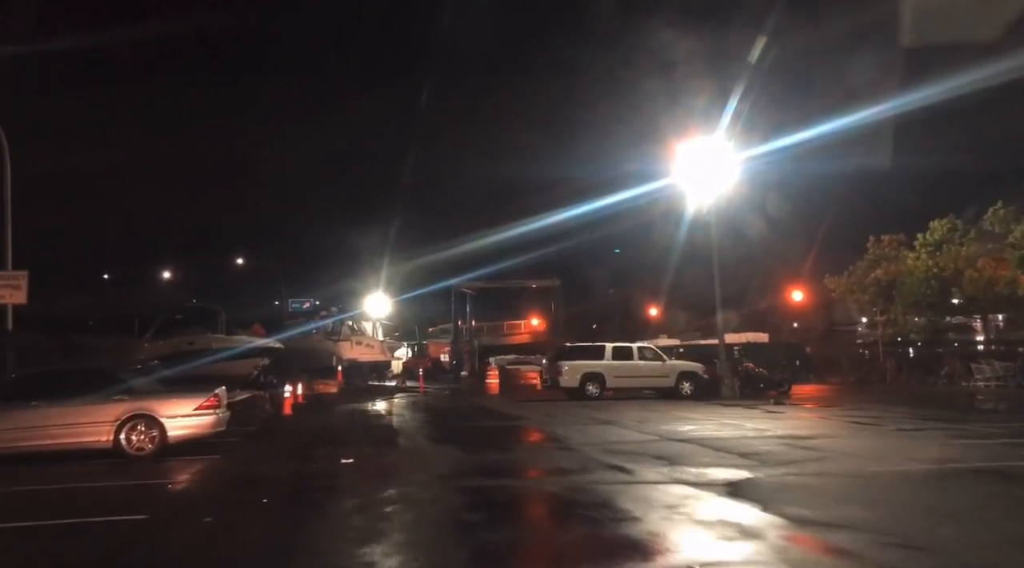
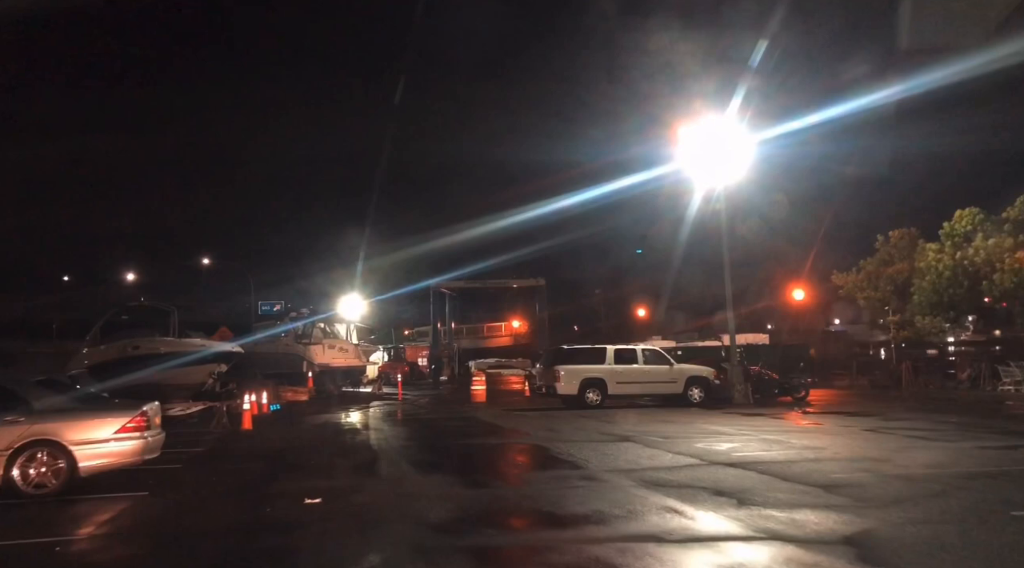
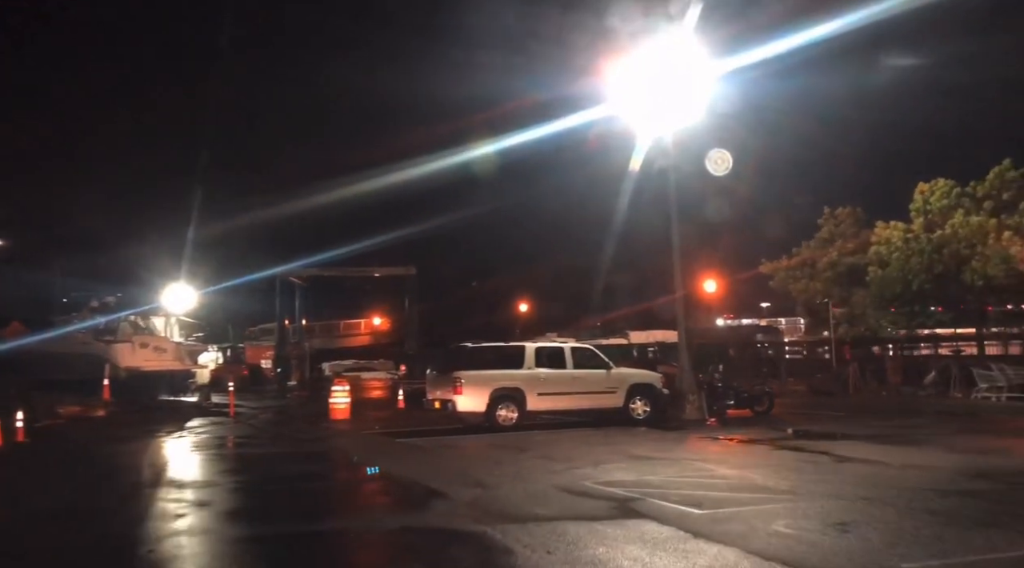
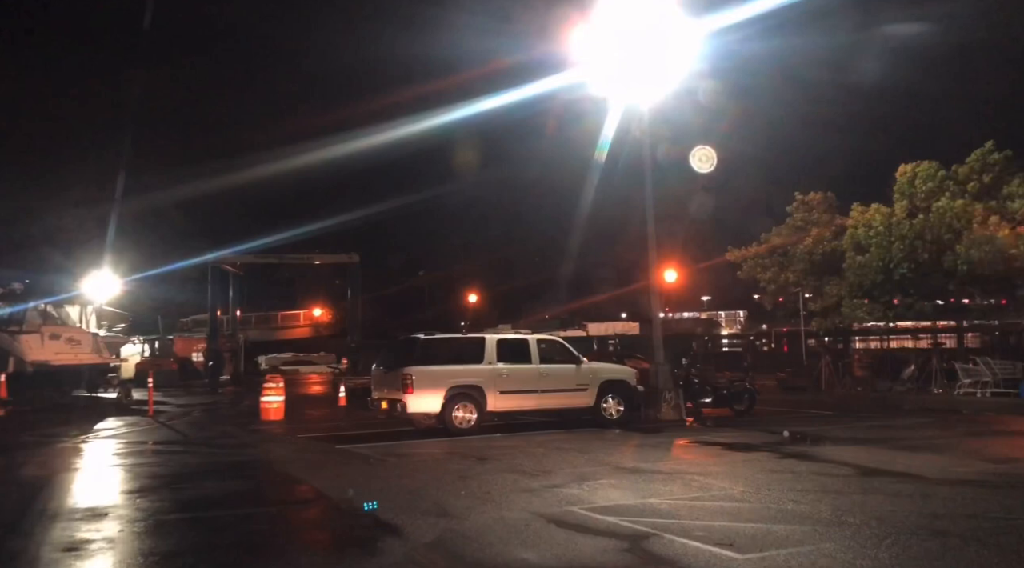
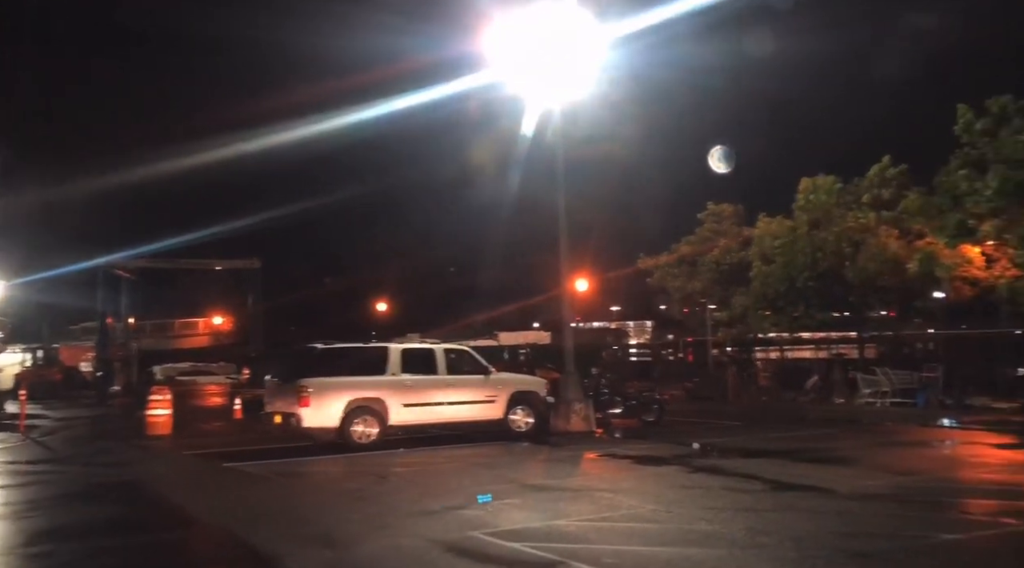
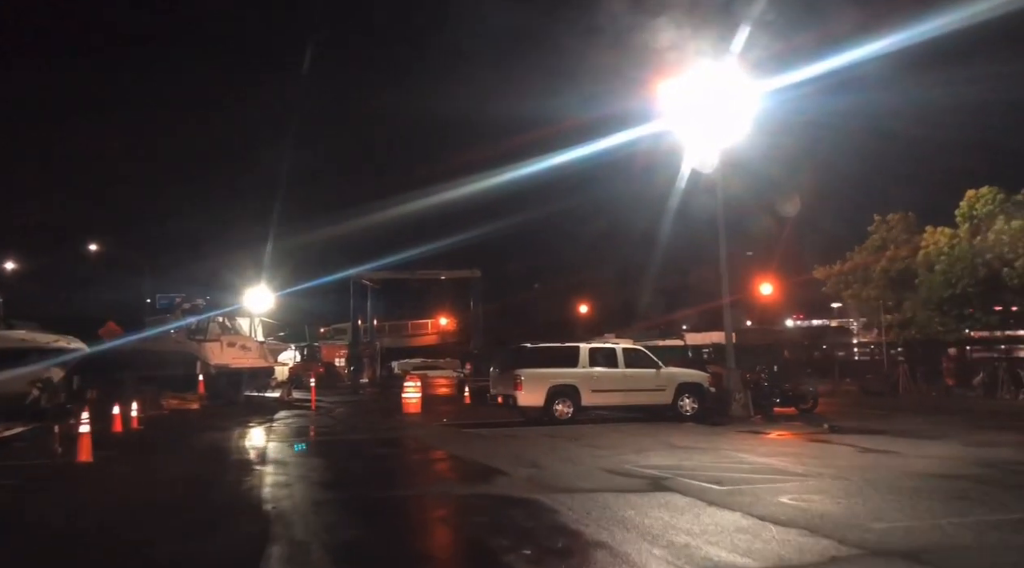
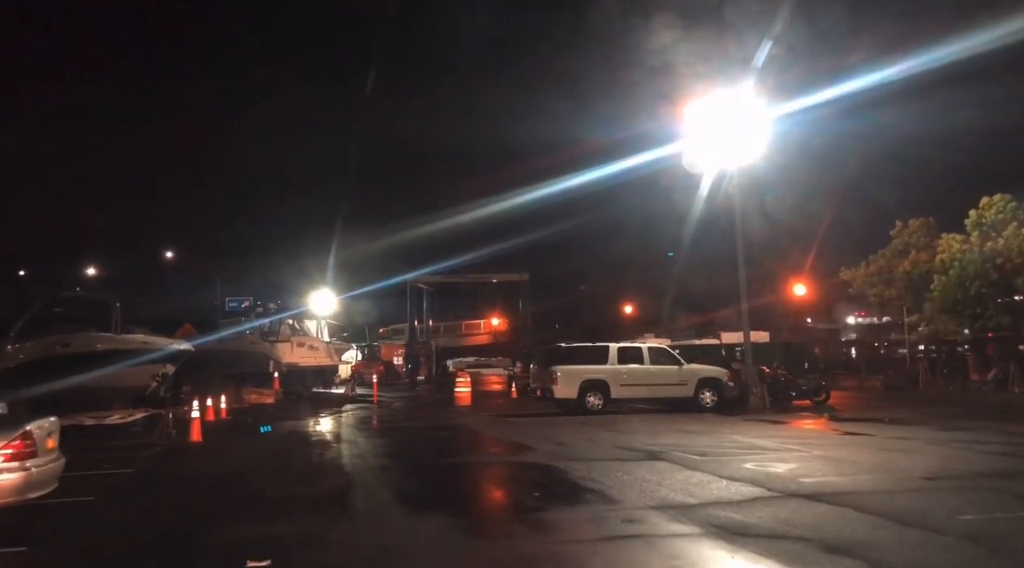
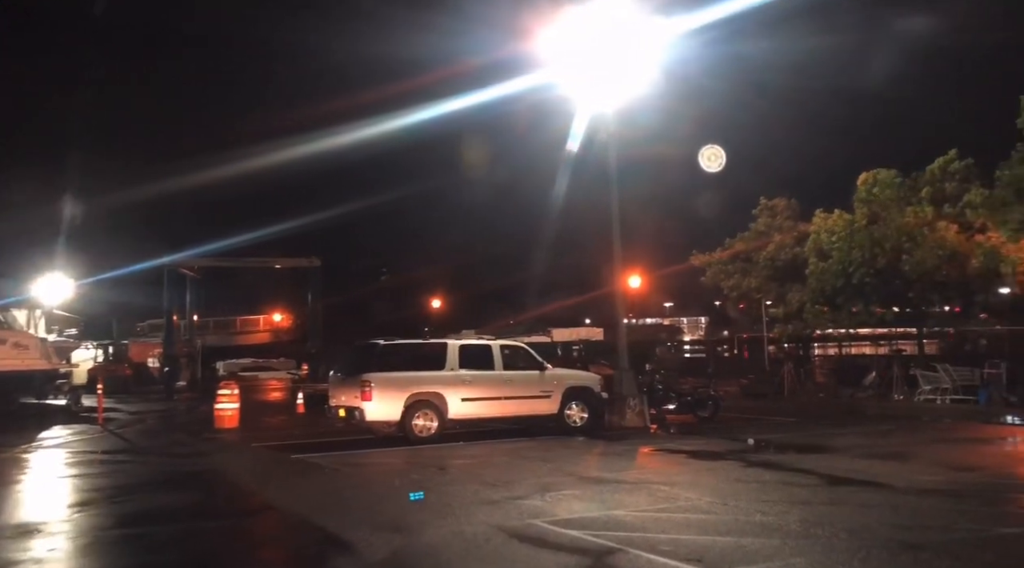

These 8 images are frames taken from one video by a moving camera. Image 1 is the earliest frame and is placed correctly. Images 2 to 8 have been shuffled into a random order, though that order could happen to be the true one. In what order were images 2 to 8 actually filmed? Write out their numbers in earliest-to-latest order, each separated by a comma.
2, 7, 6, 3, 4, 8, 5
